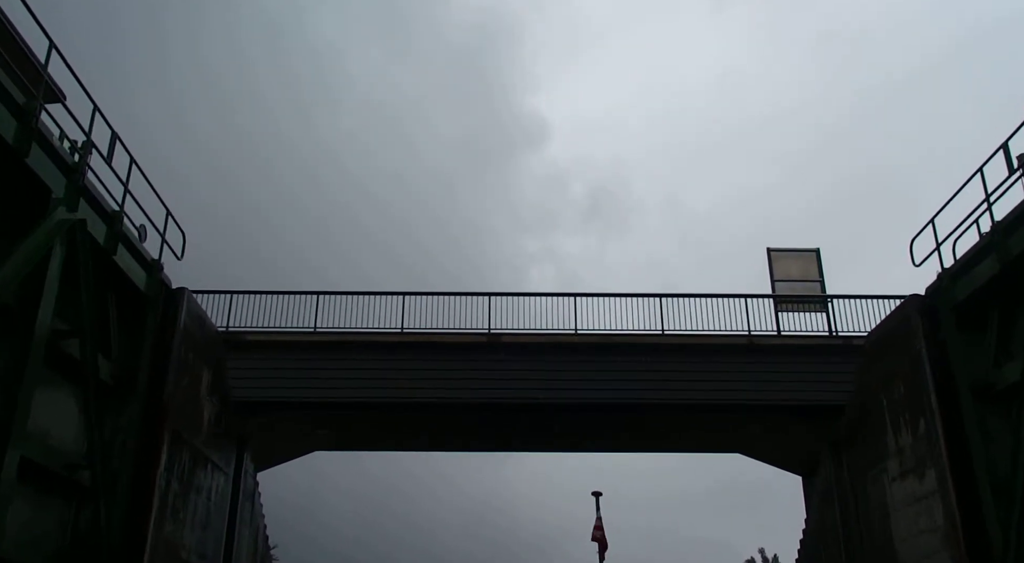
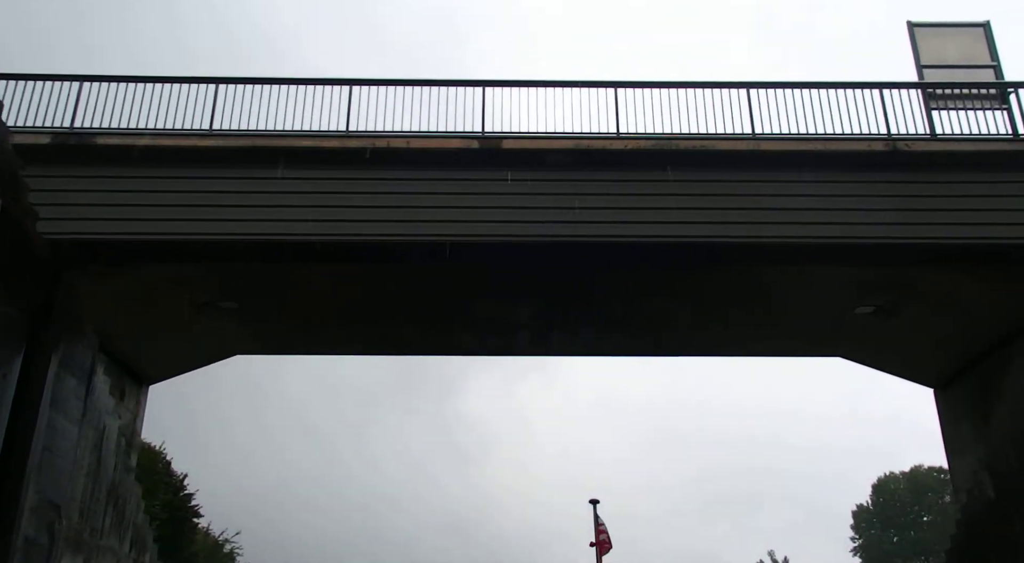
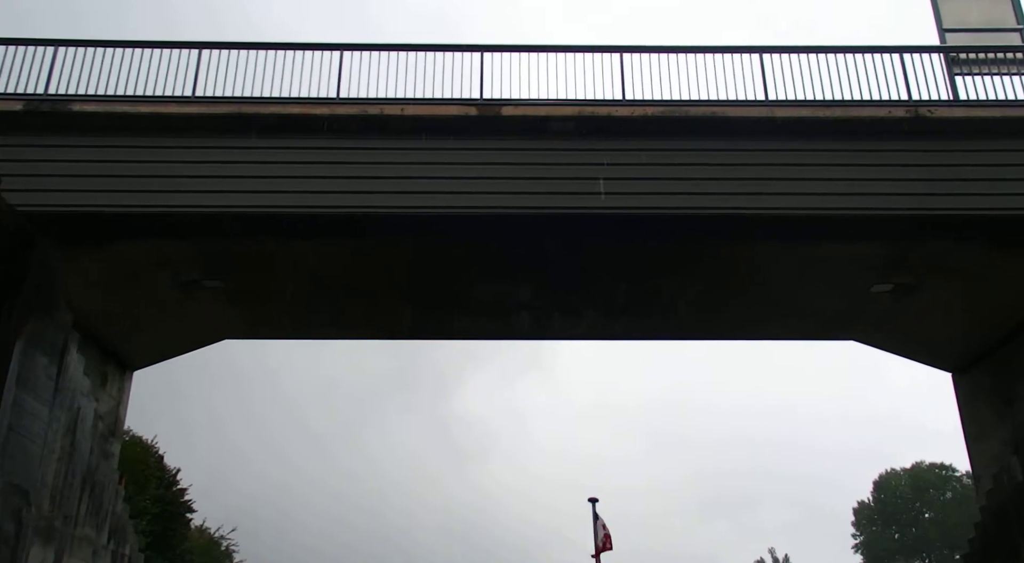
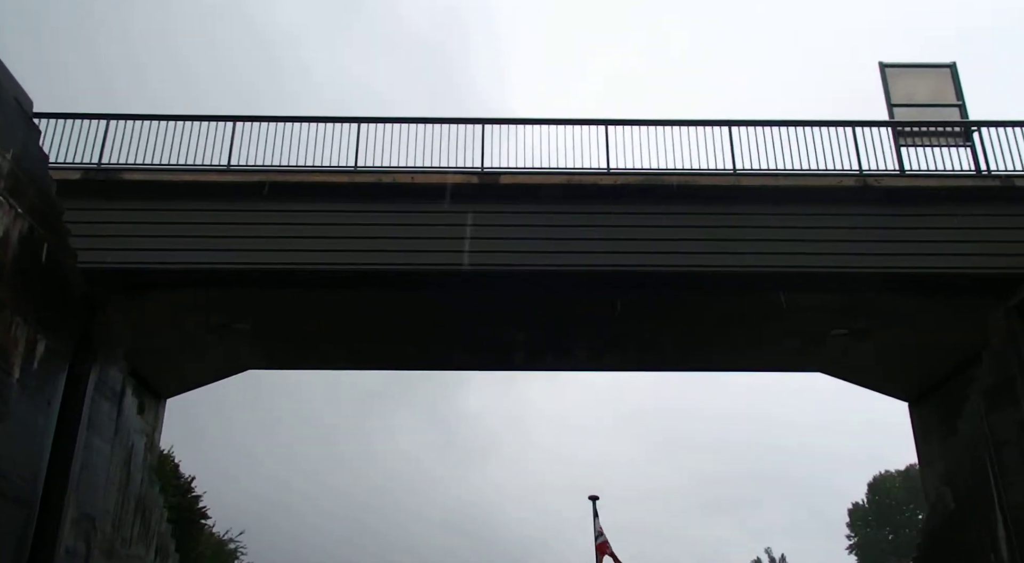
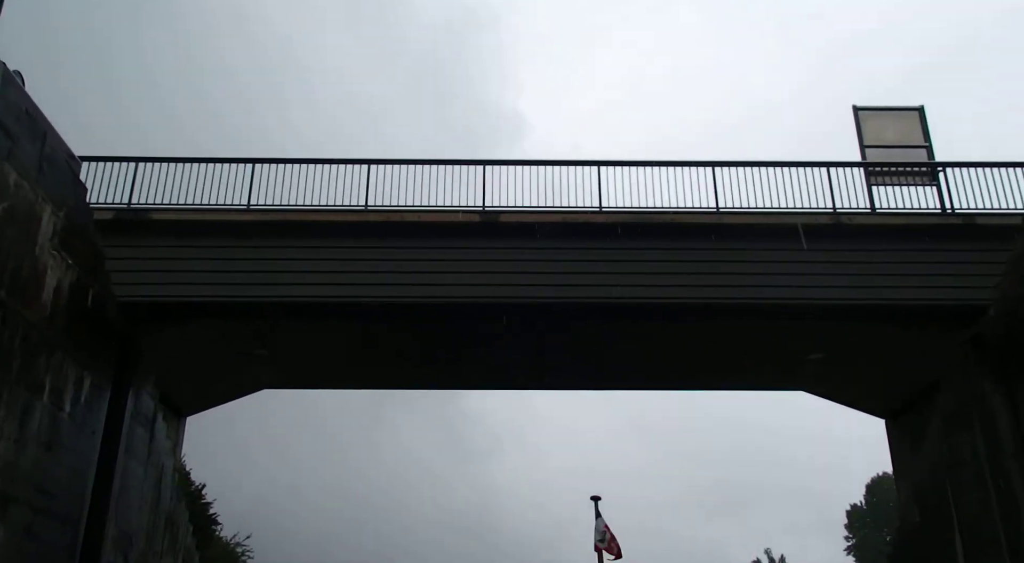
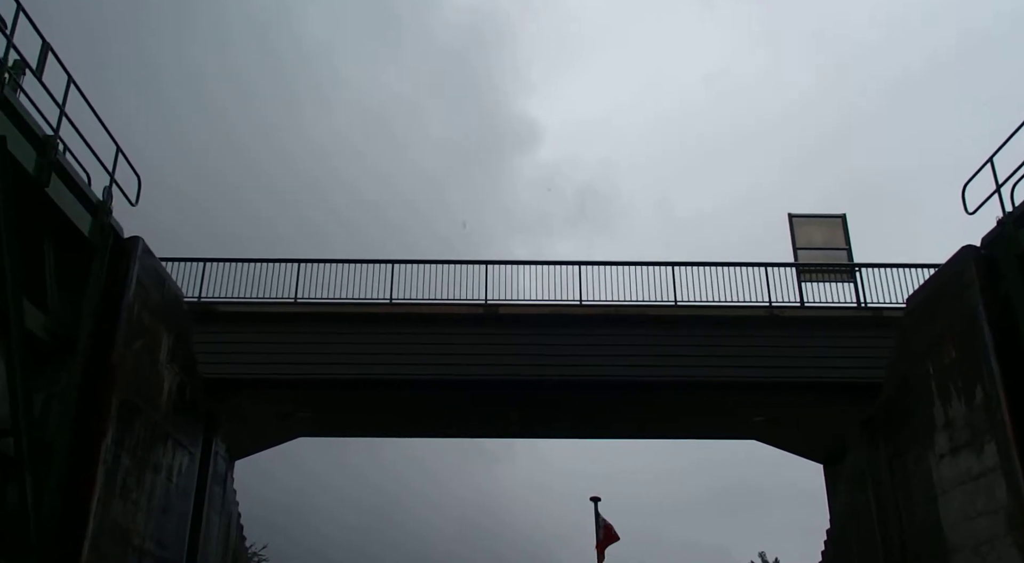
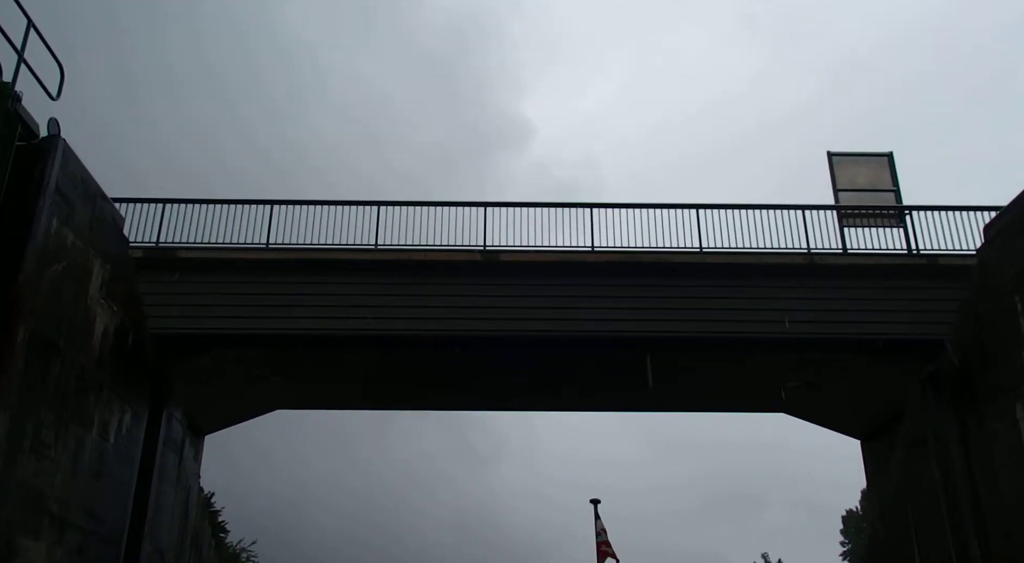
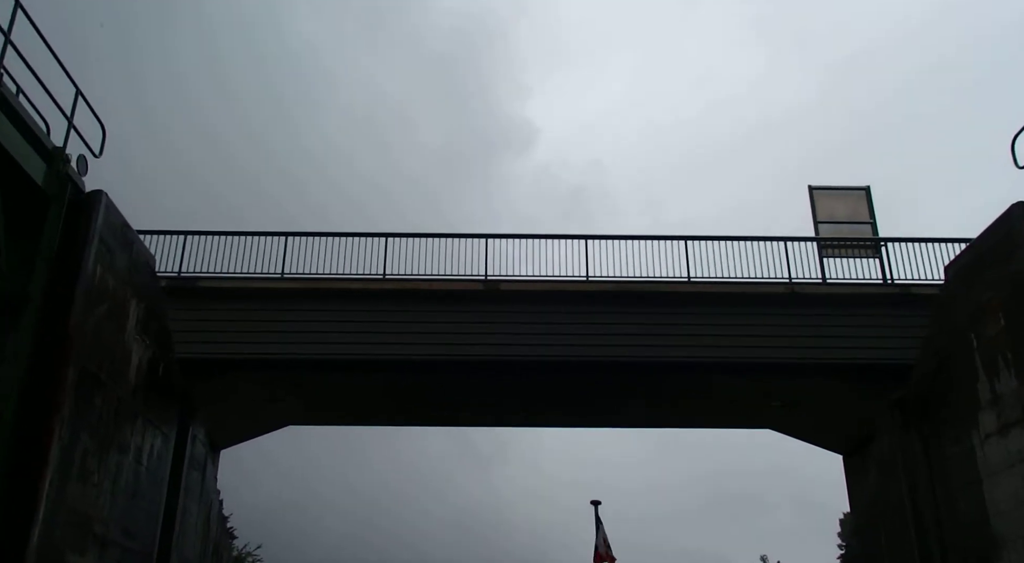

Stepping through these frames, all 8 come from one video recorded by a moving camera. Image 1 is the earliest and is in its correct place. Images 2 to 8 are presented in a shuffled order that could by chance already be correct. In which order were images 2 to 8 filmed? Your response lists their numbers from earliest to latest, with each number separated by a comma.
6, 8, 7, 5, 4, 2, 3
